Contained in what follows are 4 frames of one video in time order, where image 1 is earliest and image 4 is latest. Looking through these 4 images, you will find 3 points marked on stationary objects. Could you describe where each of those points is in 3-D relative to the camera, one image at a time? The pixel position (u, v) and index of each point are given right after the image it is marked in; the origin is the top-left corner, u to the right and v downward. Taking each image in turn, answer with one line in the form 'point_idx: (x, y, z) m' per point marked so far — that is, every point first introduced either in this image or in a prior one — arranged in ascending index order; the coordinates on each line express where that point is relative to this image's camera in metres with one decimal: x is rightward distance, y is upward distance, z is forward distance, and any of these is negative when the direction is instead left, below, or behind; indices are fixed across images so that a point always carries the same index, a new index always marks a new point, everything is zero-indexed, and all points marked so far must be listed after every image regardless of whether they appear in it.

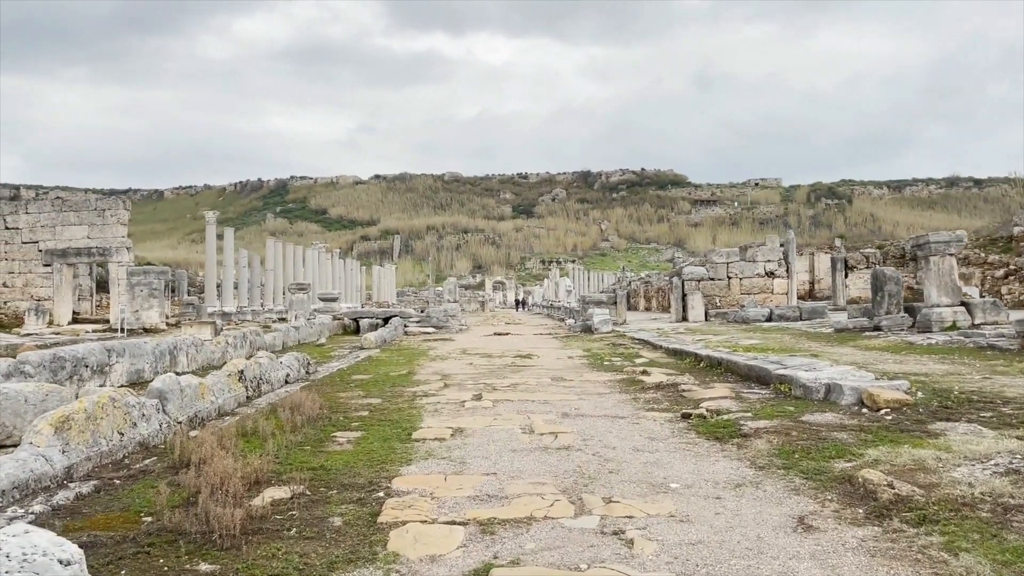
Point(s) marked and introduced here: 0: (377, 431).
0: (-1.0, -1.1, +5.1) m
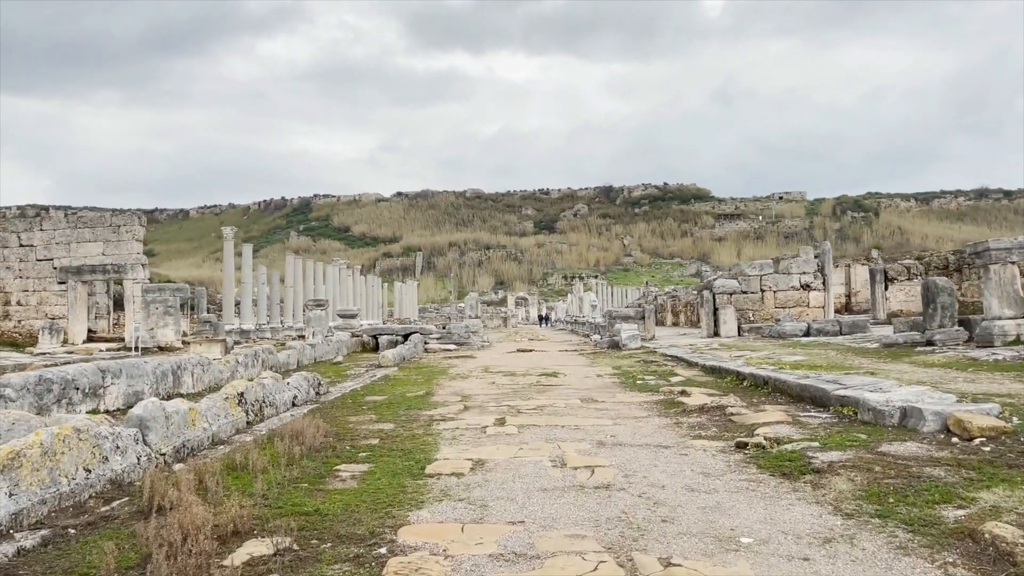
0: (-0.8, -1.1, +4.5) m
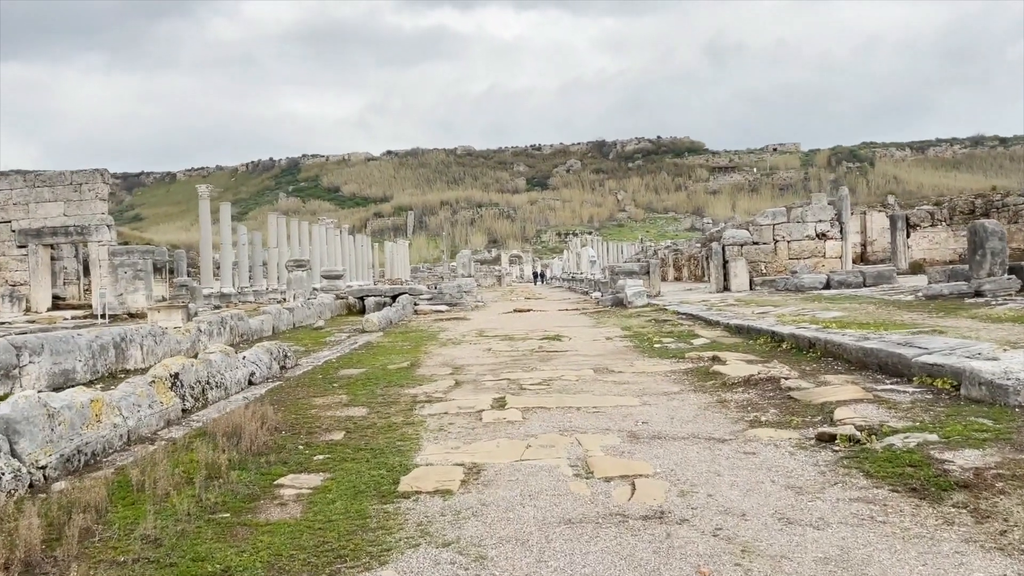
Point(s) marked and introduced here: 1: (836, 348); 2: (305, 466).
0: (-0.8, -0.9, +3.3) m
1: (+2.7, -0.5, +5.7) m
2: (-1.0, -0.9, +3.5) m
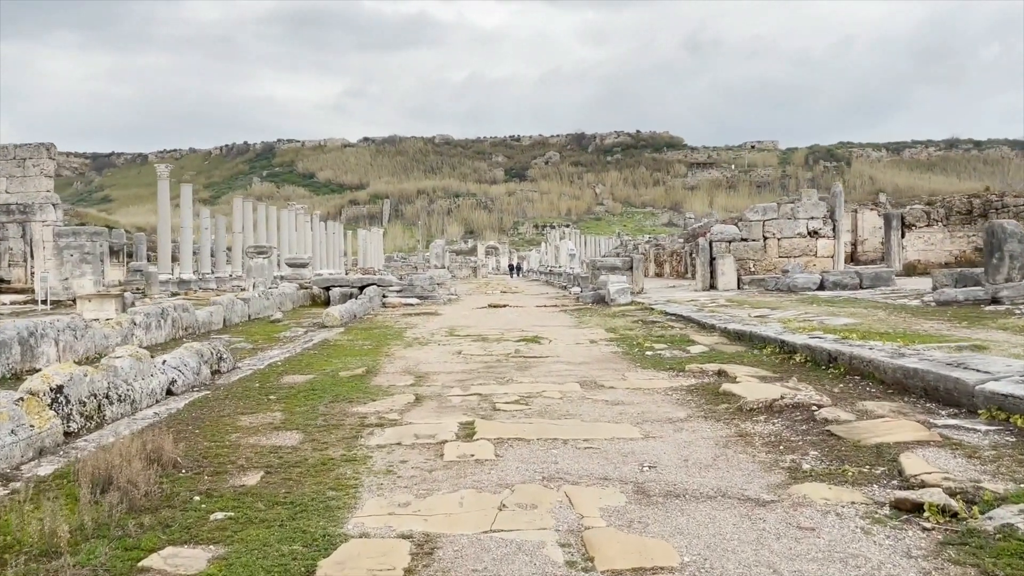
0: (-0.9, -0.9, +2.3) m
1: (+2.5, -0.5, +4.8) m
2: (-1.2, -0.9, +2.5) m
